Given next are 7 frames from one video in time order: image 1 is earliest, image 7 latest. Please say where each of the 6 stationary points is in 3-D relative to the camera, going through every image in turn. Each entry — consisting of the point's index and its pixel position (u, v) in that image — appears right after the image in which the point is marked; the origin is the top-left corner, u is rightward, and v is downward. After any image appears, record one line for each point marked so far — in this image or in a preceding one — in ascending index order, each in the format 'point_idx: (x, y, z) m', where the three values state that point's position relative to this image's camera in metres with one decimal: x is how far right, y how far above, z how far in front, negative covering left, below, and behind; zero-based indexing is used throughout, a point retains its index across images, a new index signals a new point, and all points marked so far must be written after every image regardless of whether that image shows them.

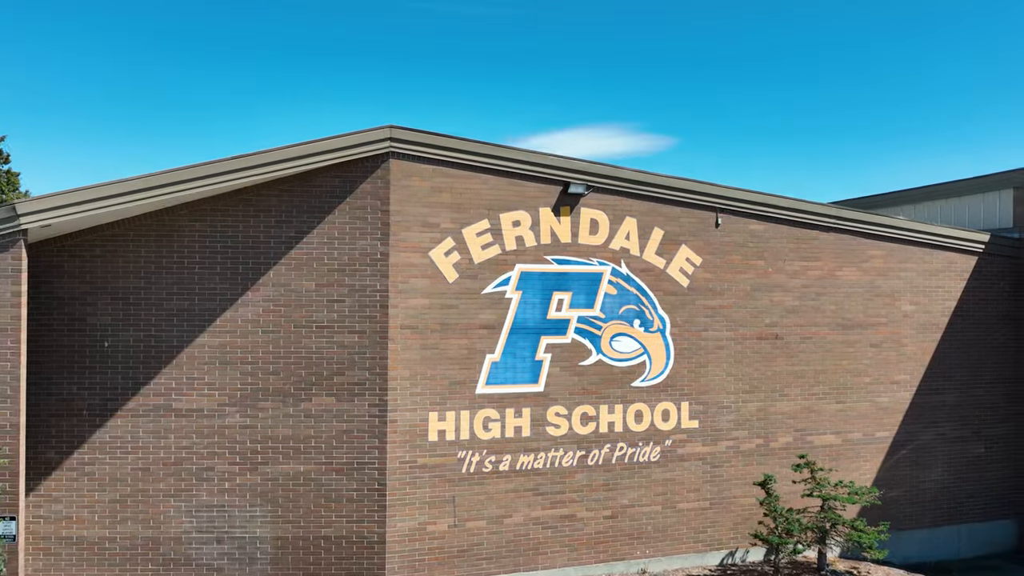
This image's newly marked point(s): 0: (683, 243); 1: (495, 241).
0: (+1.6, +0.4, +6.9) m
1: (-0.2, +0.4, +6.3) m
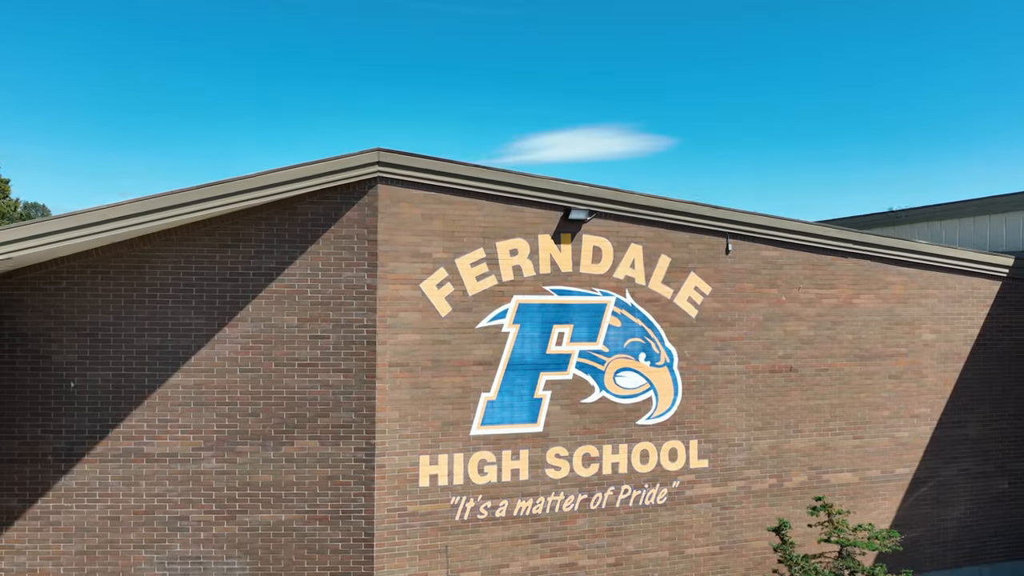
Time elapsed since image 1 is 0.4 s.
0: (+1.6, +0.2, +6.4) m
1: (-0.2, +0.1, +5.9) m
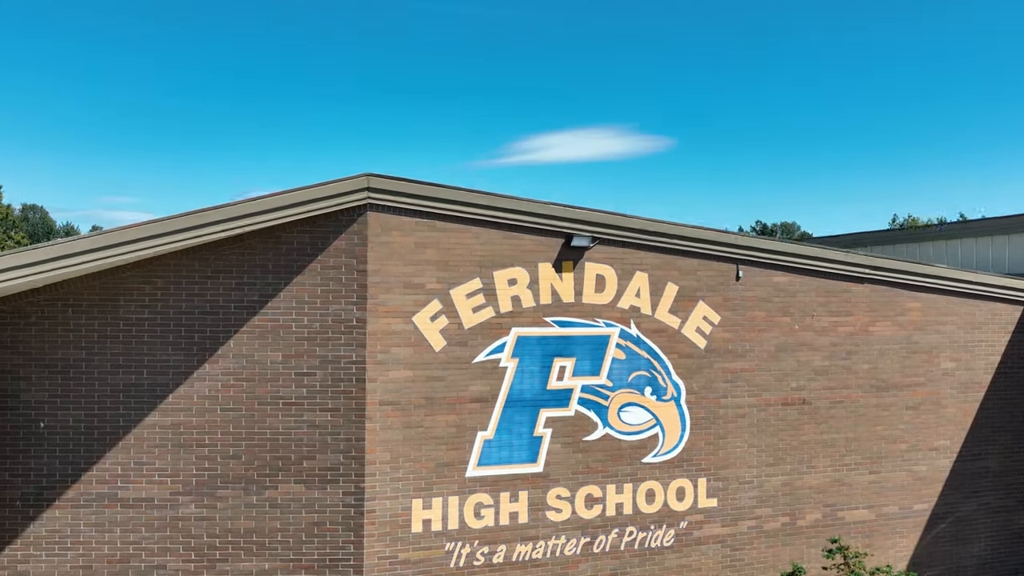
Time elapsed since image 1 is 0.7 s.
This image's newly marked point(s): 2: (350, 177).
0: (+1.6, -0.1, +6.1) m
1: (-0.2, -0.1, +5.6) m
2: (-1.2, +0.8, +5.2) m
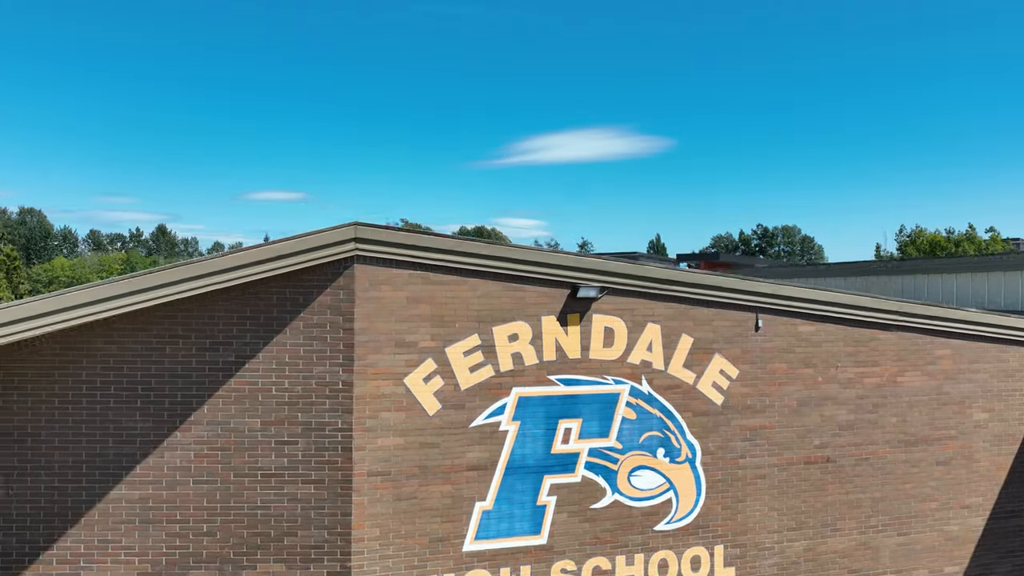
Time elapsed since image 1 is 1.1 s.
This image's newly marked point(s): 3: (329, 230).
0: (+1.6, -0.5, +5.6) m
1: (-0.2, -0.5, +5.1) m
2: (-1.2, +0.4, +4.8) m
3: (-1.2, +0.4, +4.7) m
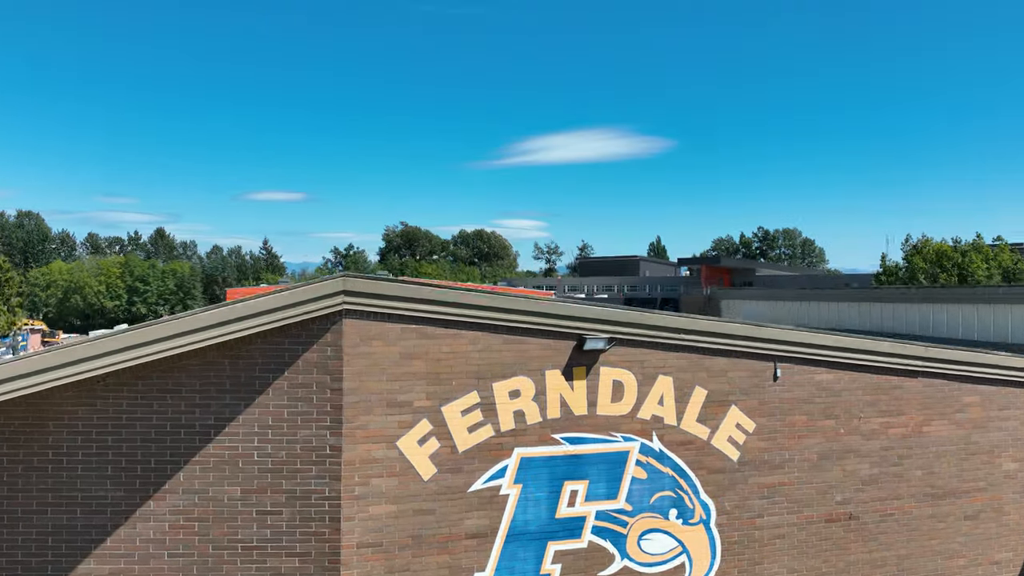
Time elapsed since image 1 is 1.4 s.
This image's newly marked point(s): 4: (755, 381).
0: (+1.6, -0.9, +5.3) m
1: (-0.2, -0.9, +4.7) m
2: (-1.2, 0.0, +4.4) m
3: (-1.2, 0.0, +4.3) m
4: (+1.8, -0.7, +5.3) m
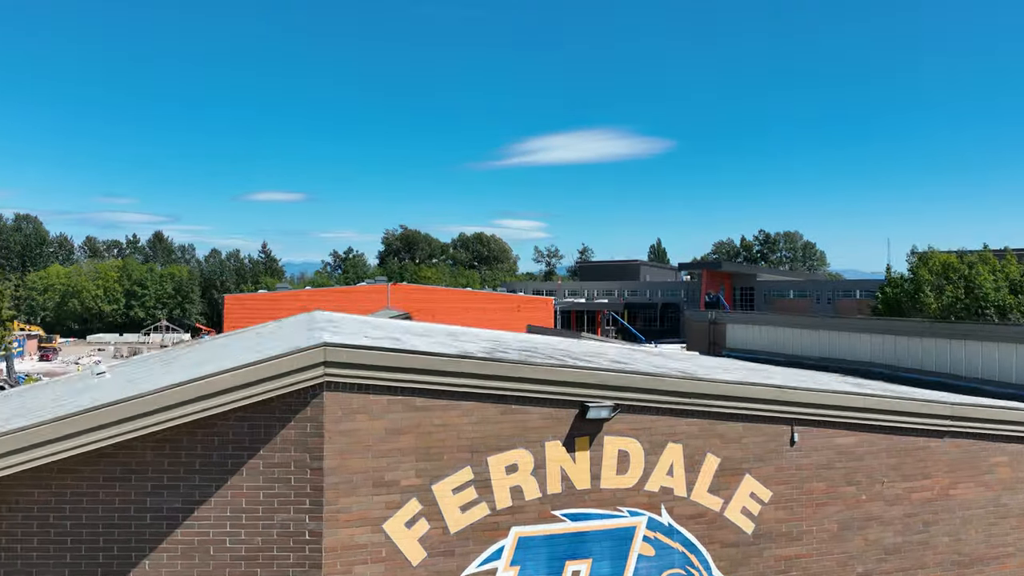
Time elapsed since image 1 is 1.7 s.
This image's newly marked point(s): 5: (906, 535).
0: (+1.6, -1.3, +4.9) m
1: (-0.2, -1.3, +4.4) m
2: (-1.2, -0.4, +4.0) m
3: (-1.2, -0.4, +3.9) m
4: (+1.8, -1.1, +4.9) m
5: (+2.9, -1.8, +5.3) m
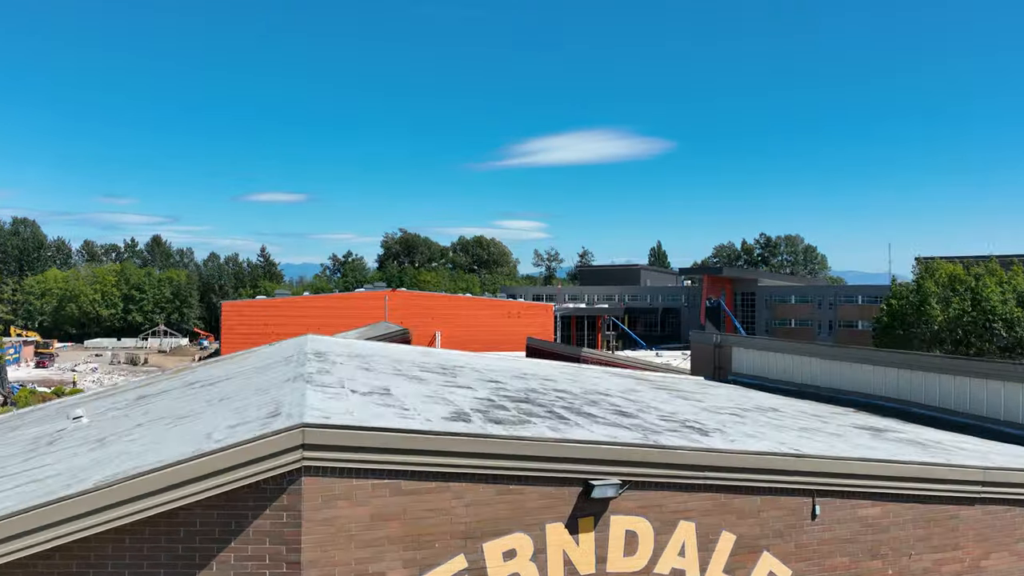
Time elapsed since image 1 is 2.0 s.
0: (+1.6, -1.7, +4.5) m
1: (-0.2, -1.7, +4.0) m
2: (-1.2, -0.7, +3.6) m
3: (-1.2, -0.8, +3.6) m
4: (+1.8, -1.5, +4.6) m
5: (+2.9, -2.2, +4.9) m
